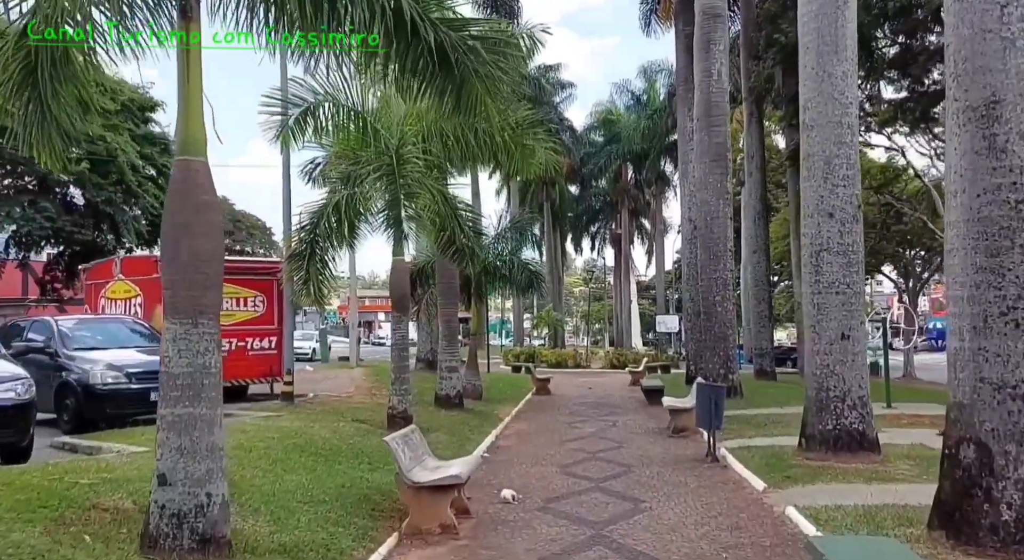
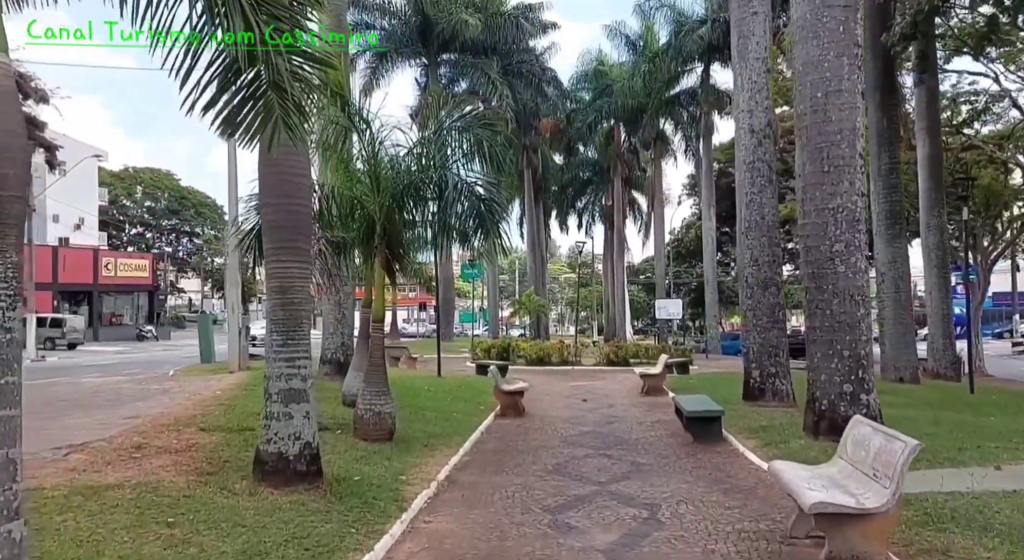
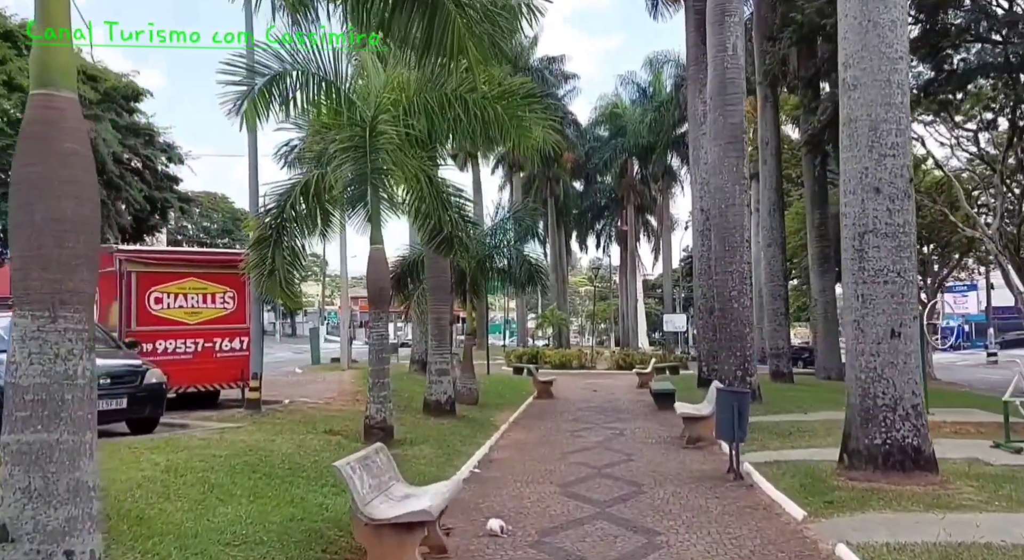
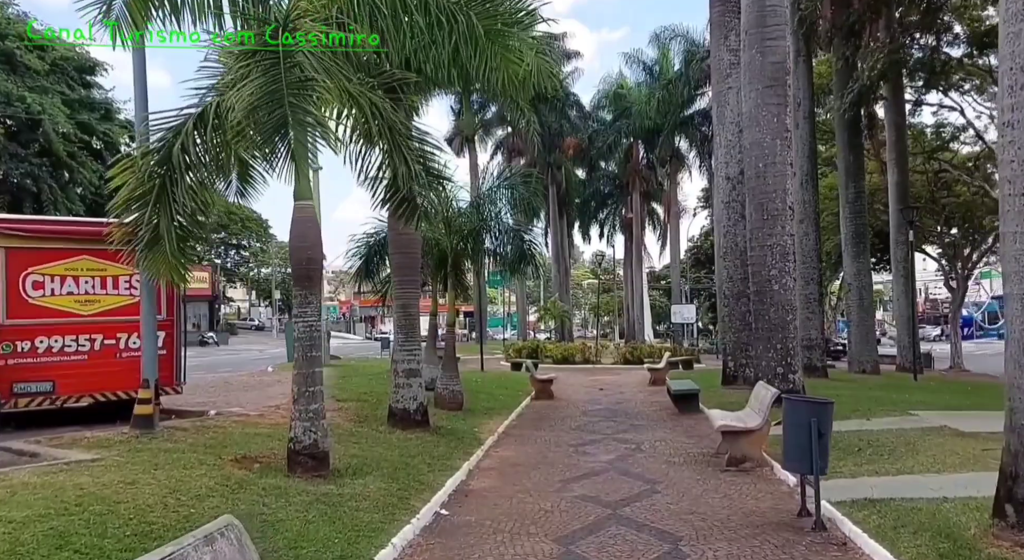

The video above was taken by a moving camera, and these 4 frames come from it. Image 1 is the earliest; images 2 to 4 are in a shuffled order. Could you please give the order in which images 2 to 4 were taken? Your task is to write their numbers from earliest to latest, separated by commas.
3, 4, 2
